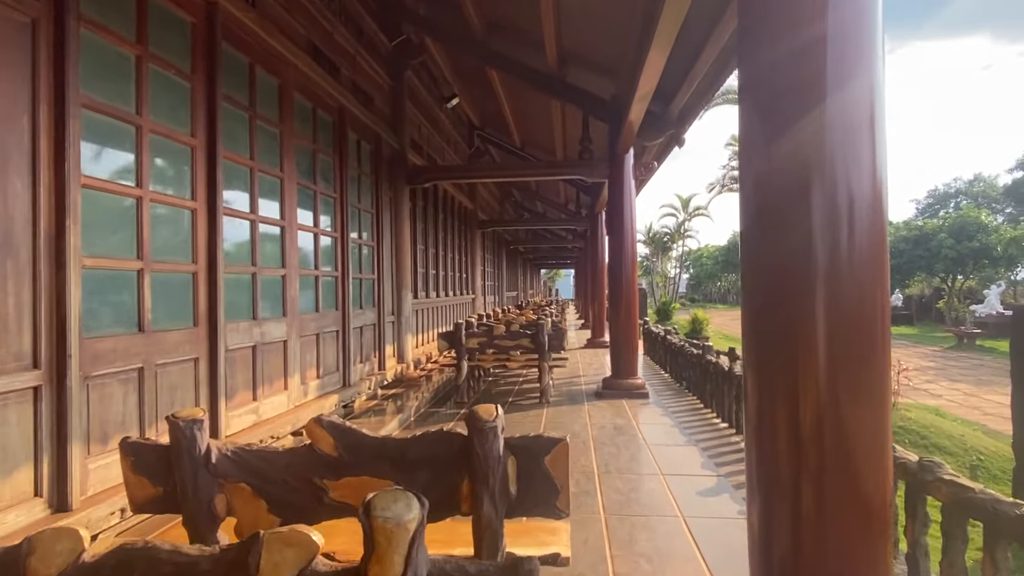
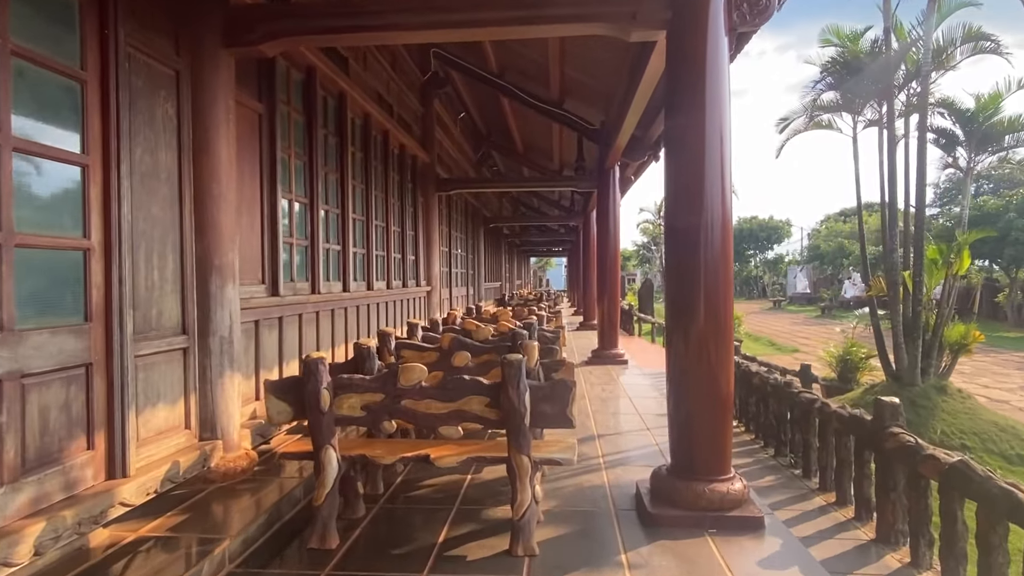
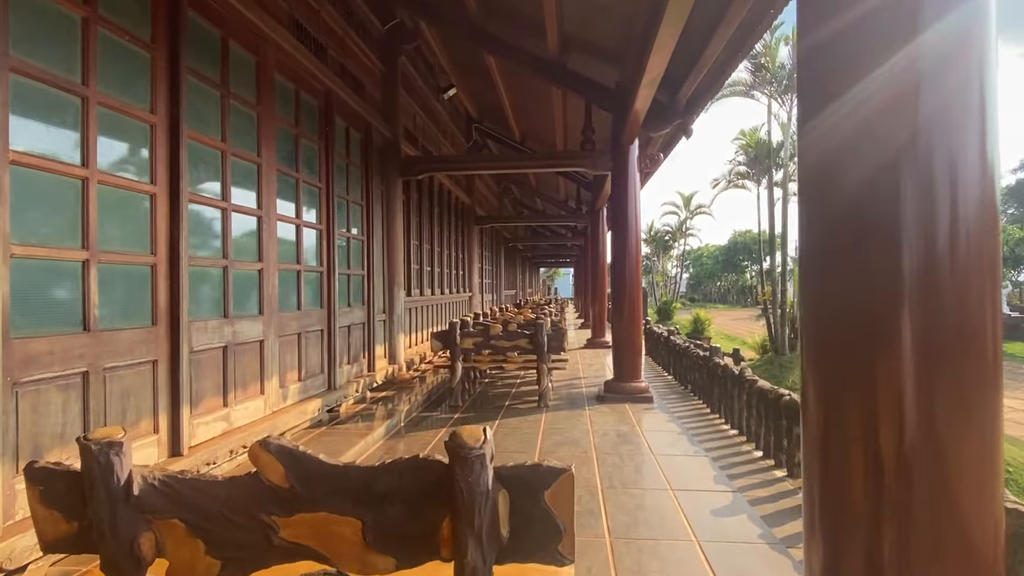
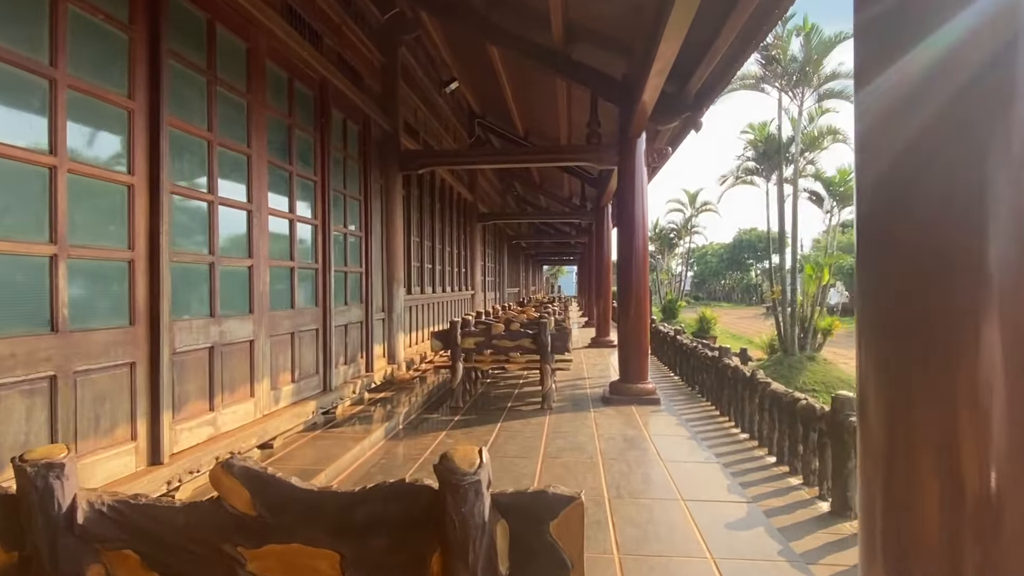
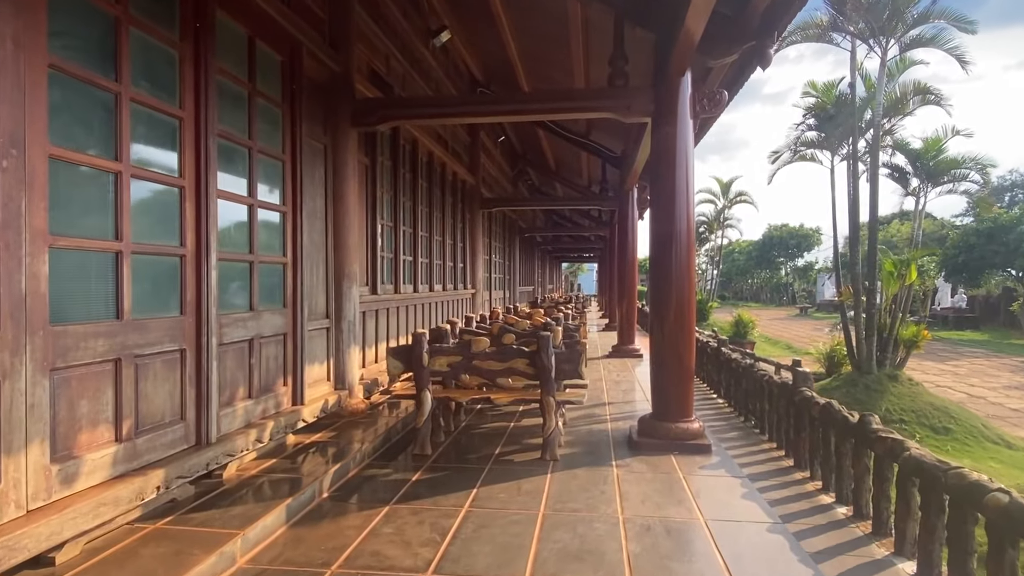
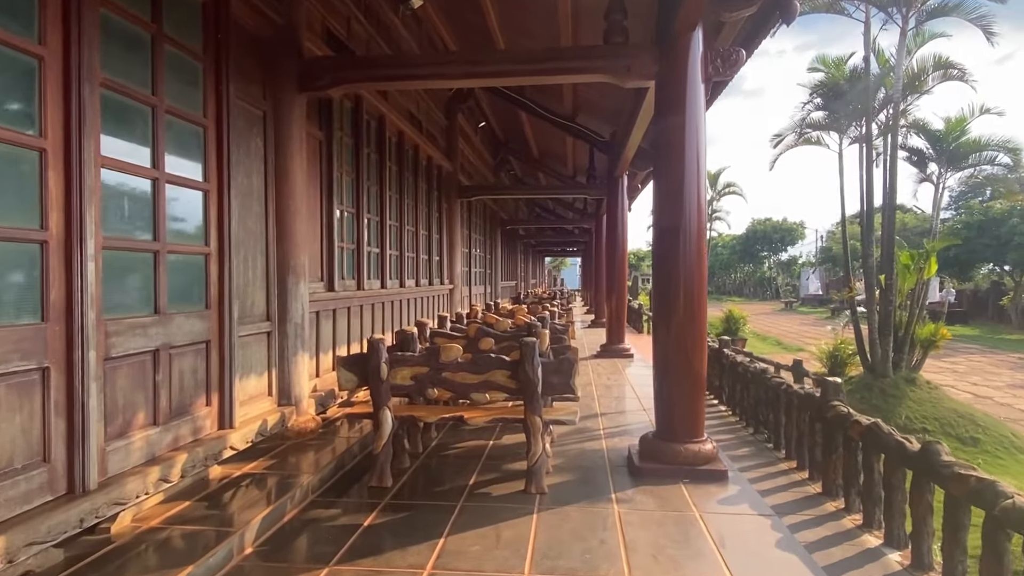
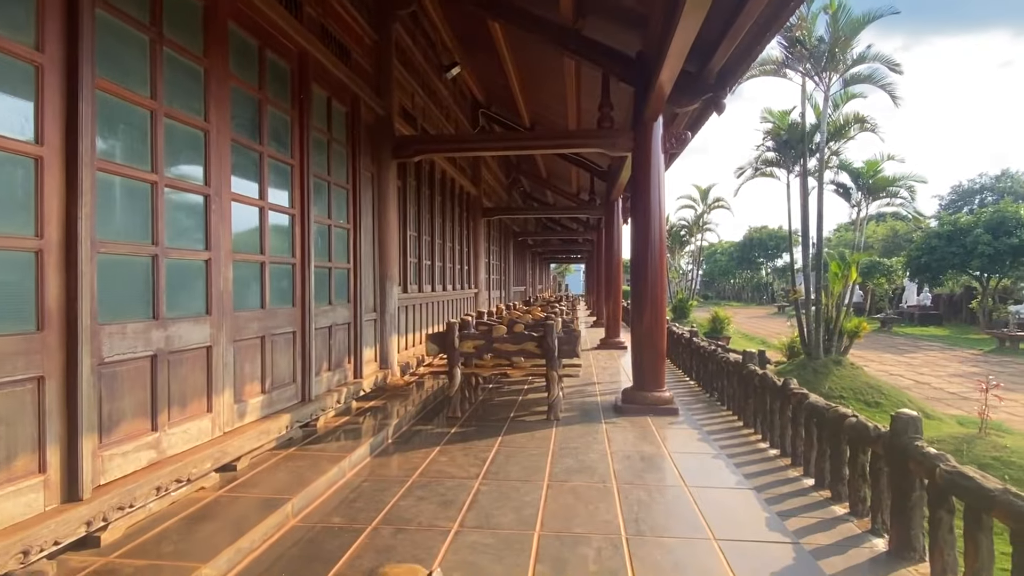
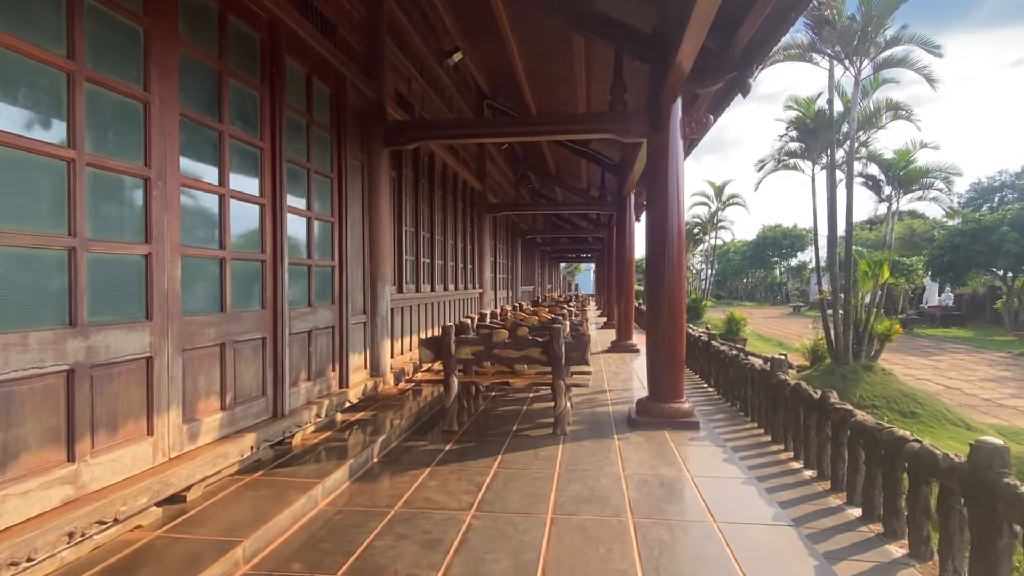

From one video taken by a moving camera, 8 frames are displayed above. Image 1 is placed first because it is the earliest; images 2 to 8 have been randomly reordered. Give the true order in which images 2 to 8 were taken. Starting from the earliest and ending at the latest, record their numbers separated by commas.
3, 4, 7, 8, 5, 6, 2
